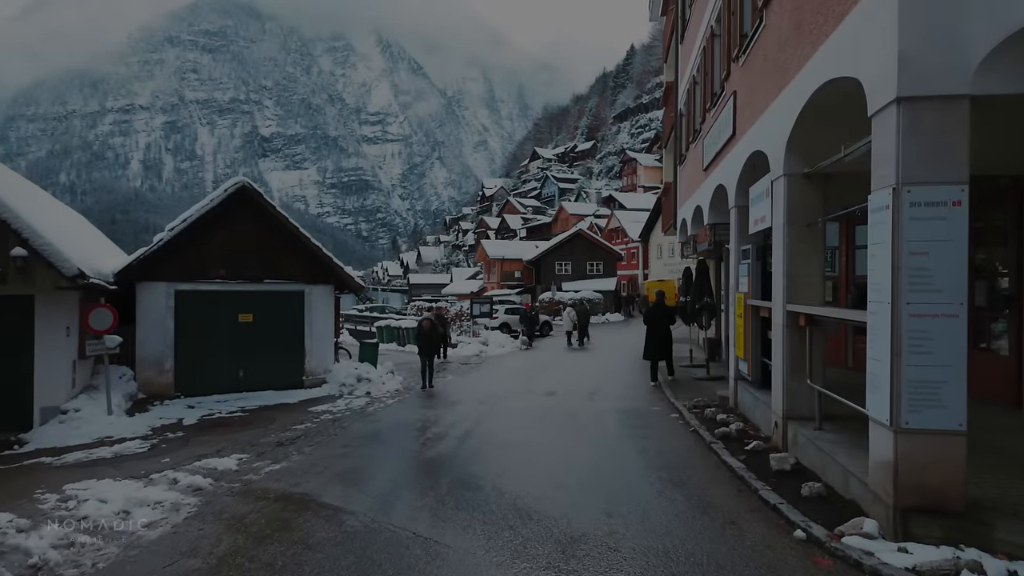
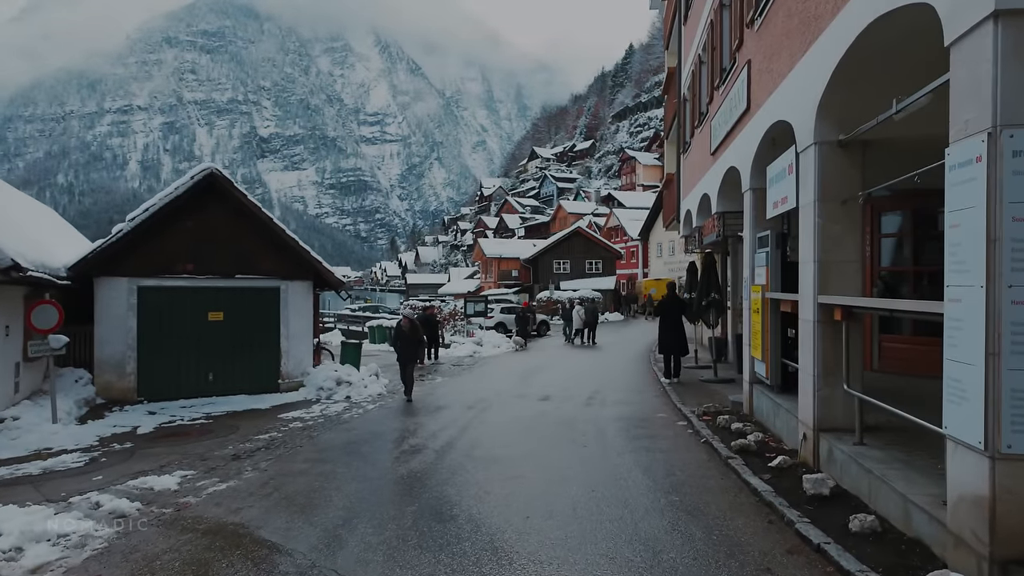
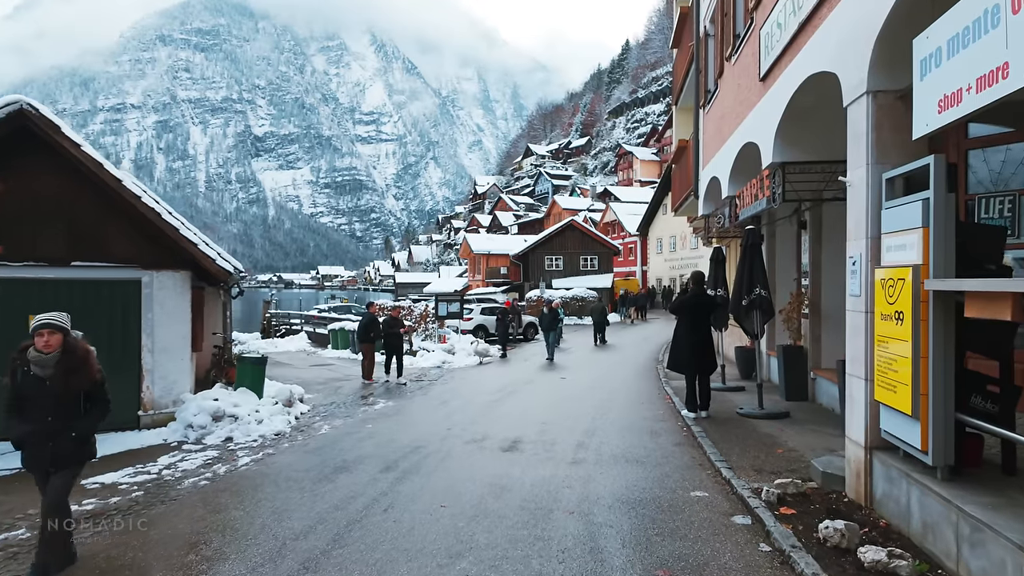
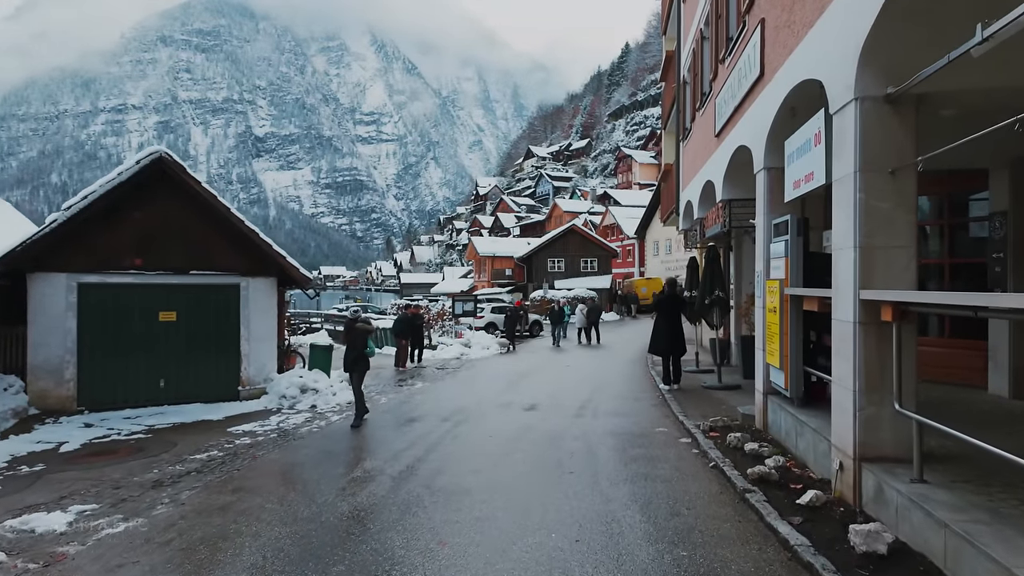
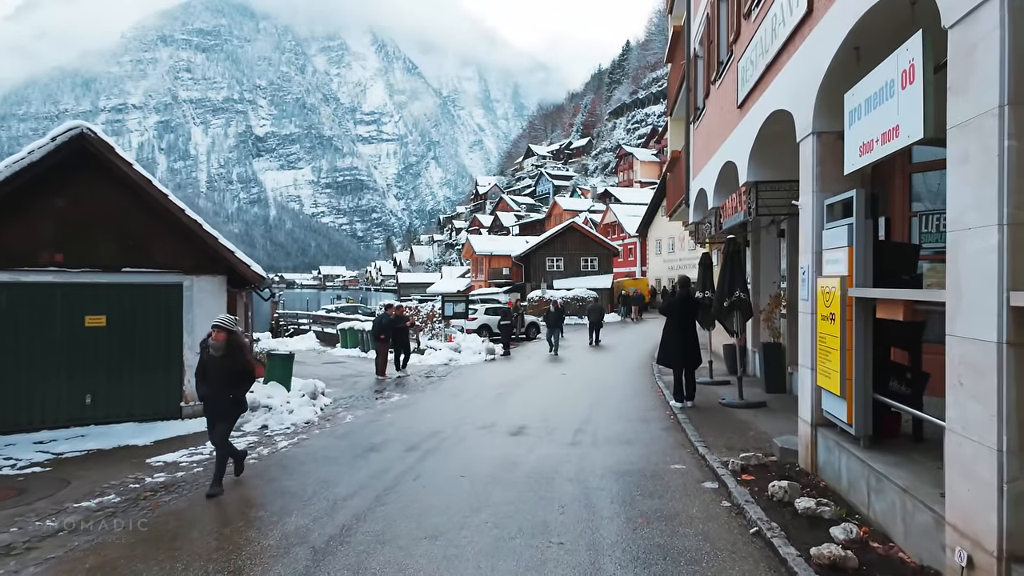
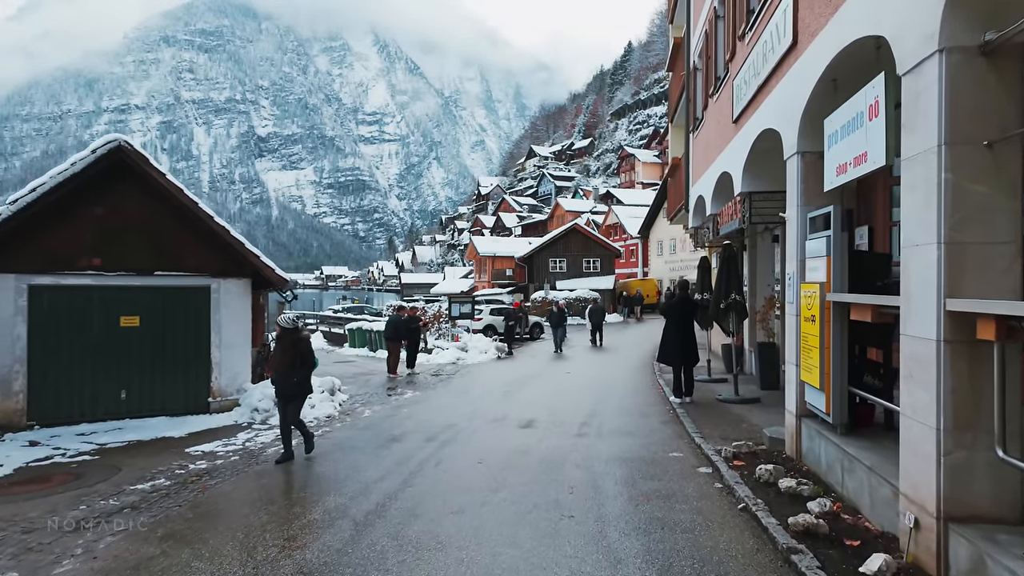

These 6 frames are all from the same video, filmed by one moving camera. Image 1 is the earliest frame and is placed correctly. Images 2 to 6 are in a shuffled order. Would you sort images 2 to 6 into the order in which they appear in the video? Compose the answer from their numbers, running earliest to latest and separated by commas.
2, 4, 6, 5, 3
